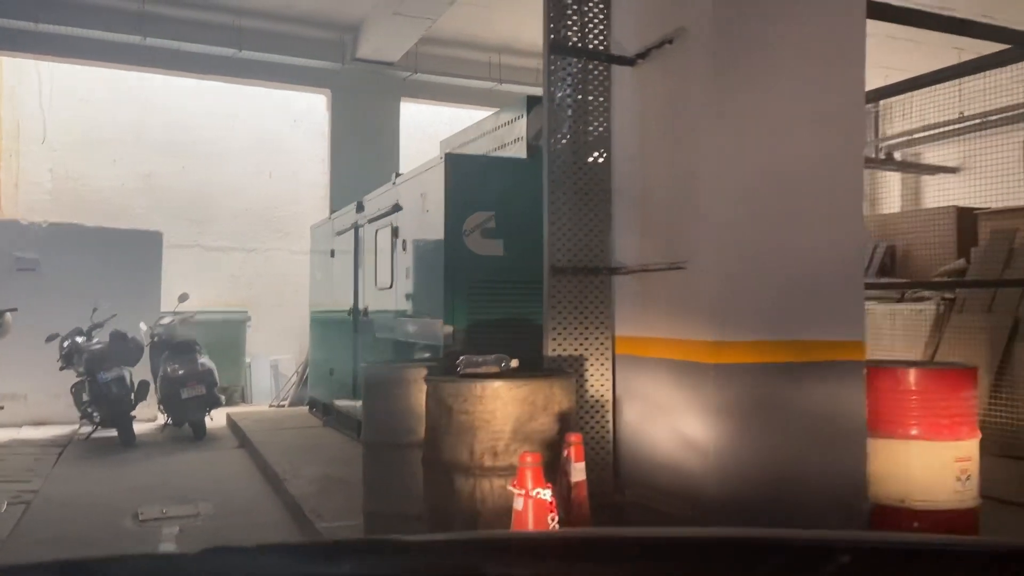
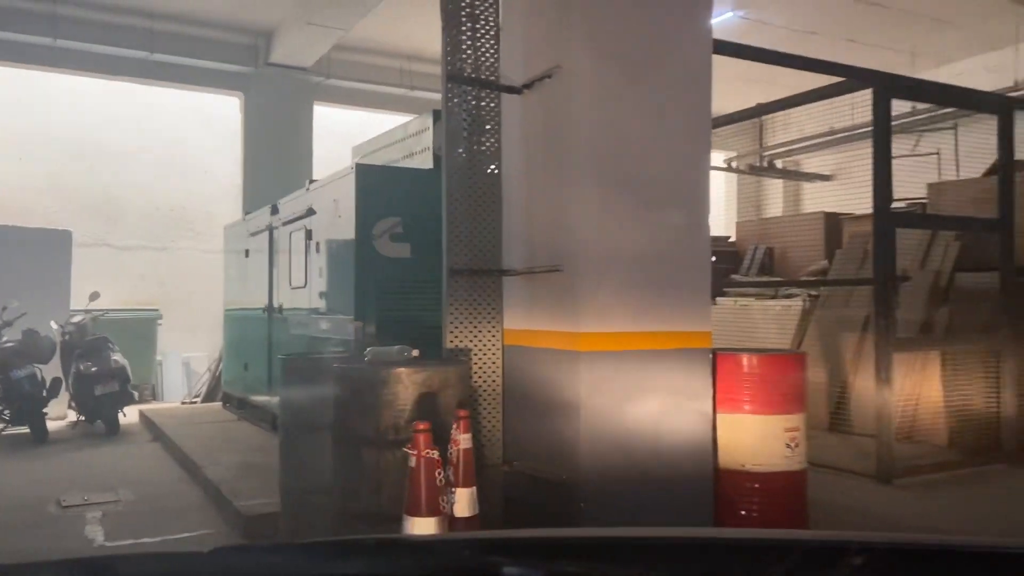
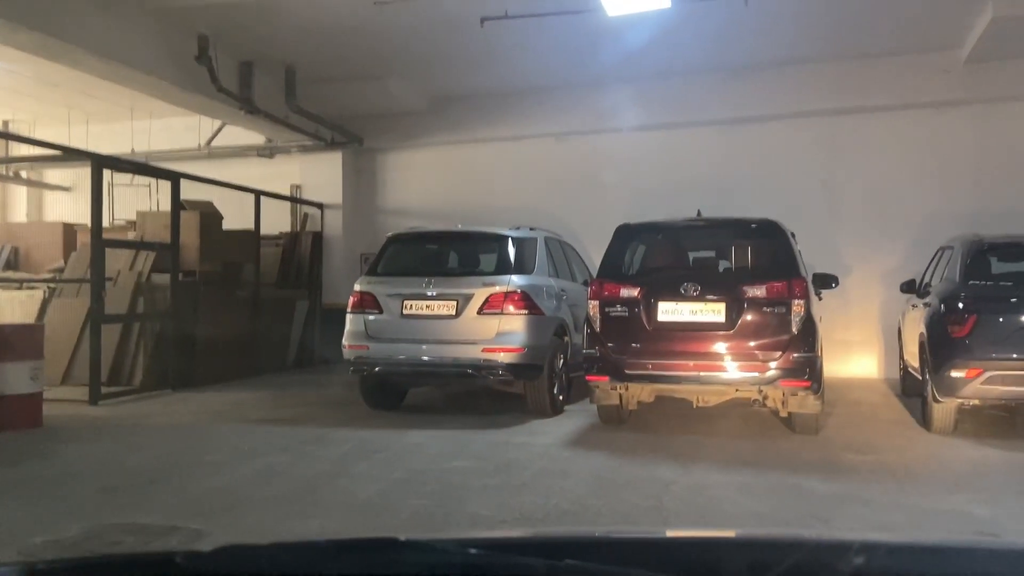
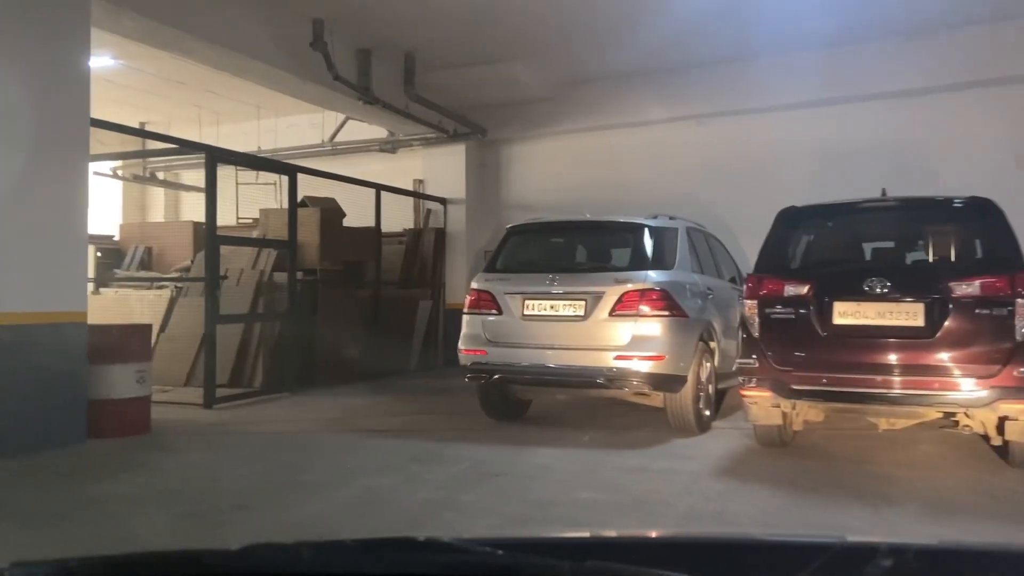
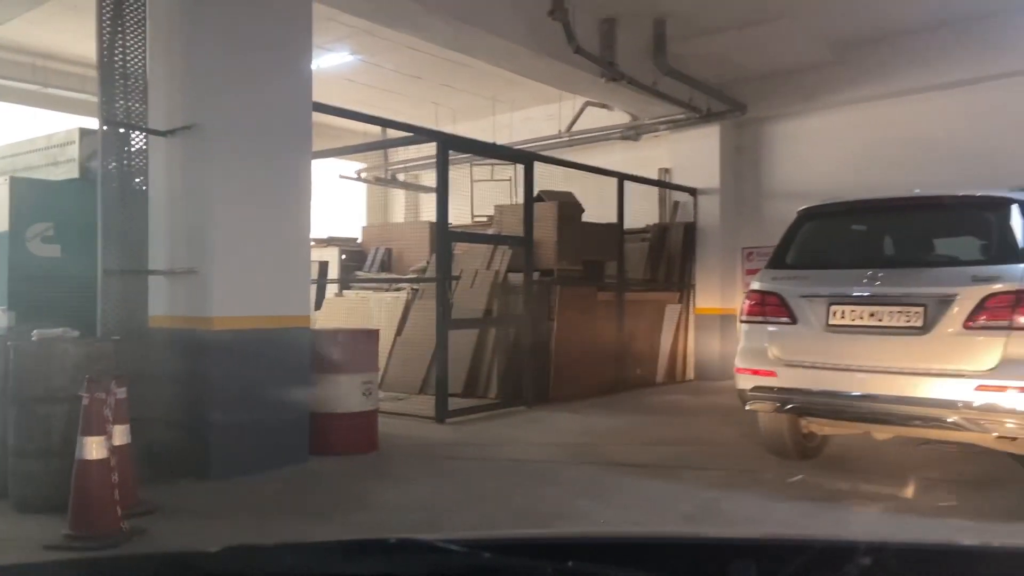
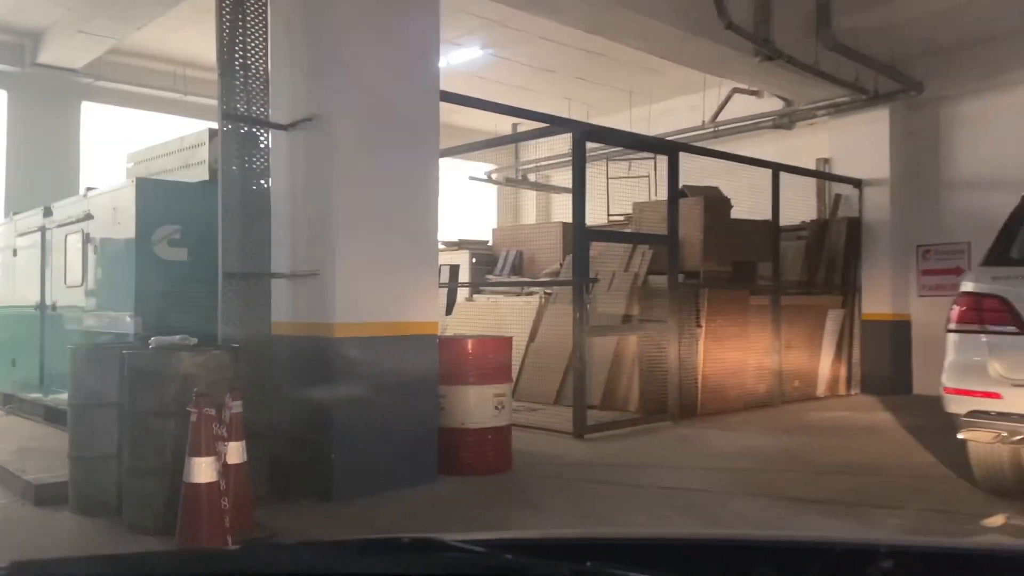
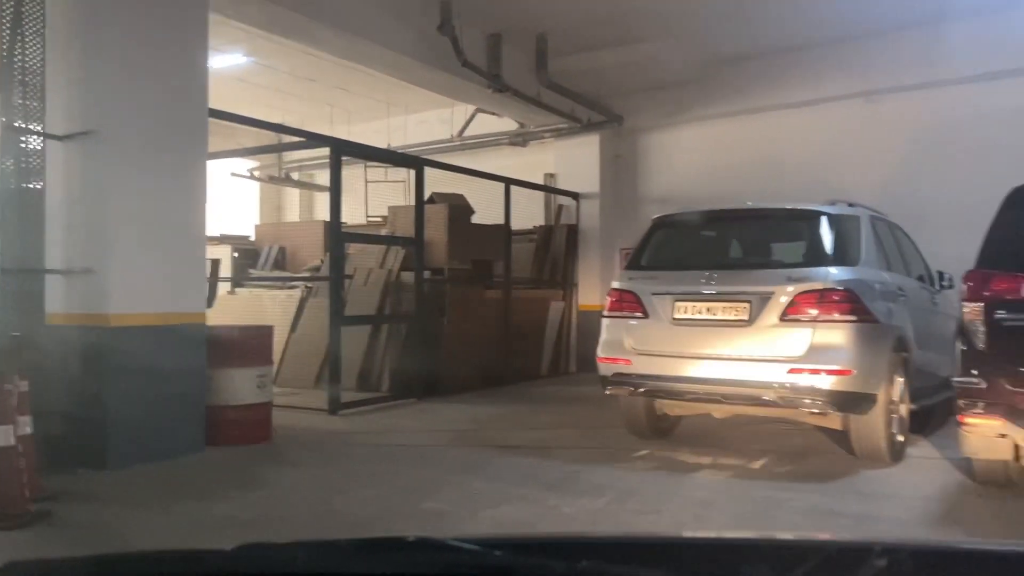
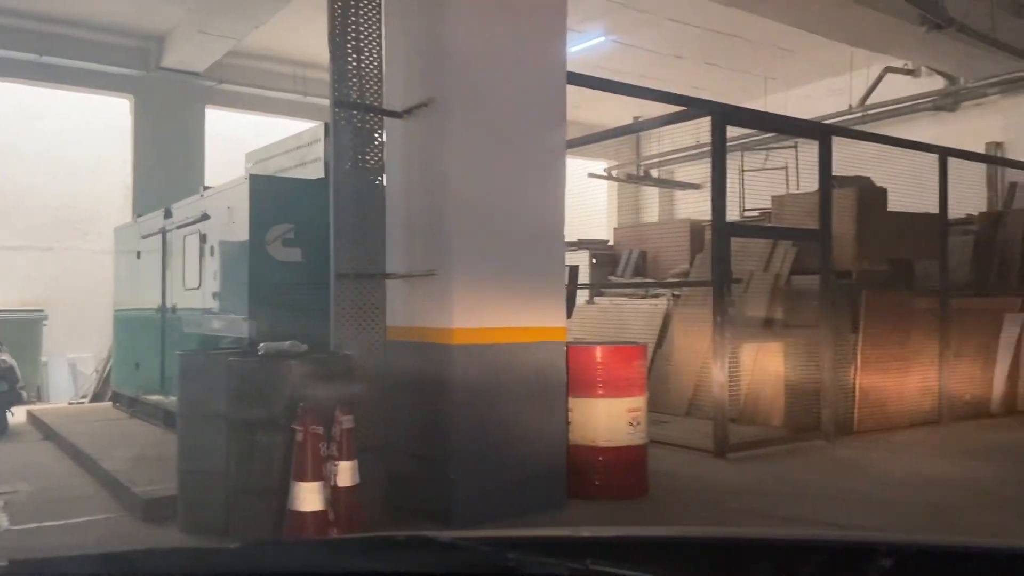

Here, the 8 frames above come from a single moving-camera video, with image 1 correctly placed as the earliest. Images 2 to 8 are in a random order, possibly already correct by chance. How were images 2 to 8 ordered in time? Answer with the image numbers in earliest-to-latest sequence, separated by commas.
2, 8, 6, 5, 7, 4, 3
